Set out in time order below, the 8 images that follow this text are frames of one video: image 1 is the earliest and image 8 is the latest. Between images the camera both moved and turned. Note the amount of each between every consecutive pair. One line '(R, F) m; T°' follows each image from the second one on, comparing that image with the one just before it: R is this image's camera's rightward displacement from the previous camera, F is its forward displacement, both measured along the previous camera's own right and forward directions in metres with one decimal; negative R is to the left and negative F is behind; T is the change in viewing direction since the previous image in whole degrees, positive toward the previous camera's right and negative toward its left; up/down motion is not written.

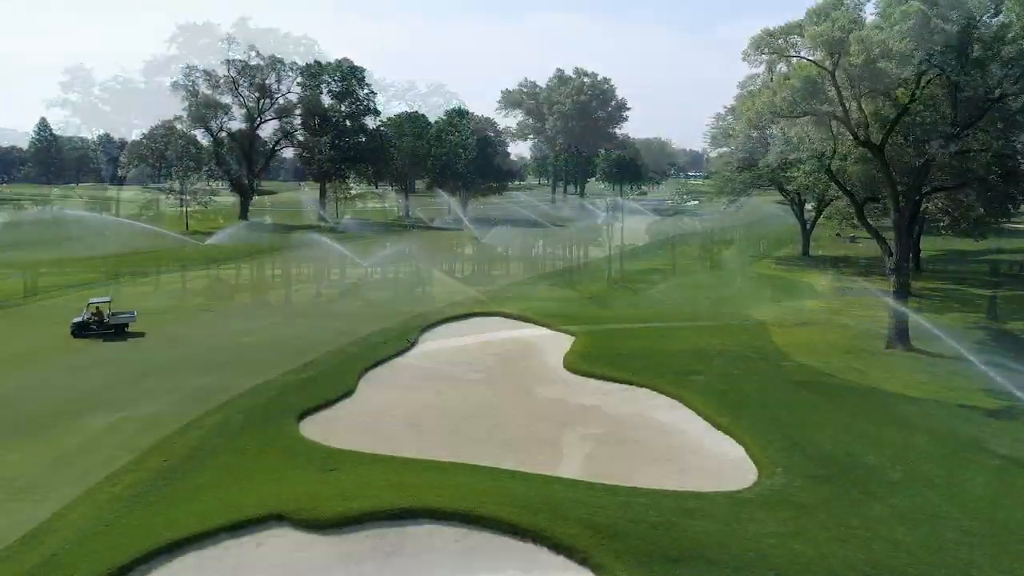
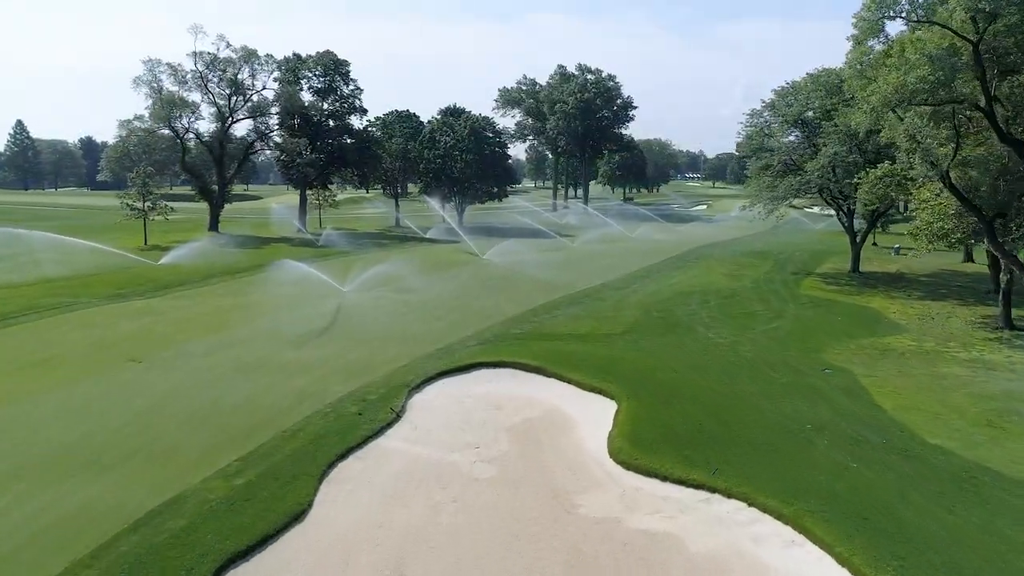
(-0.6, +5.8) m; 0°
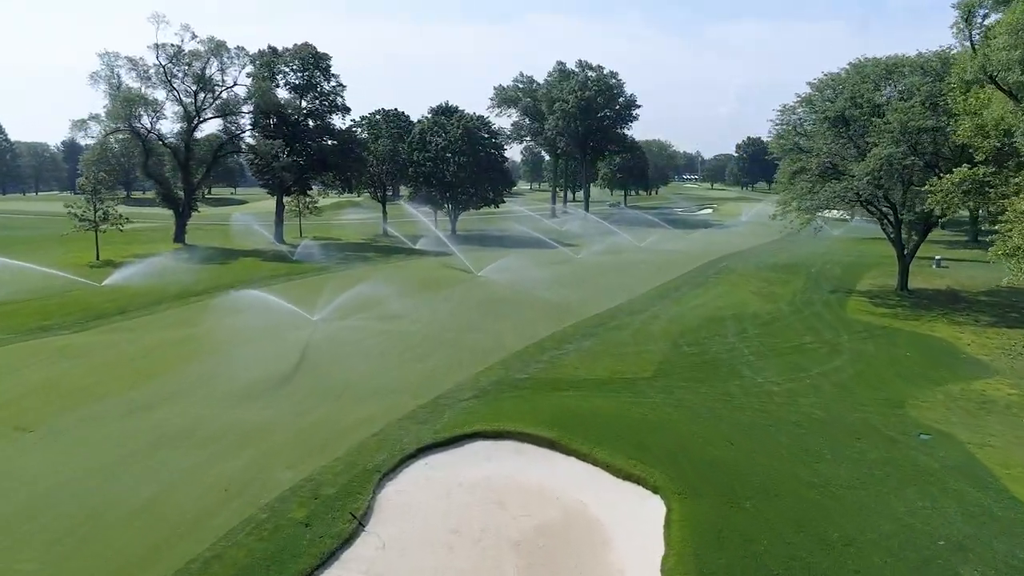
(-0.2, +4.7) m; 0°
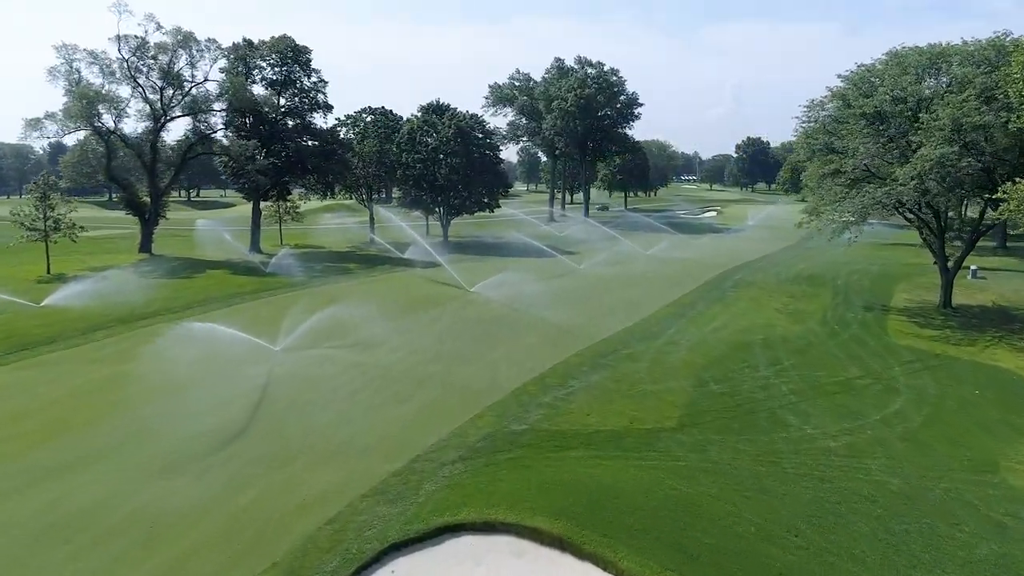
(0.0, +3.6) m; 0°
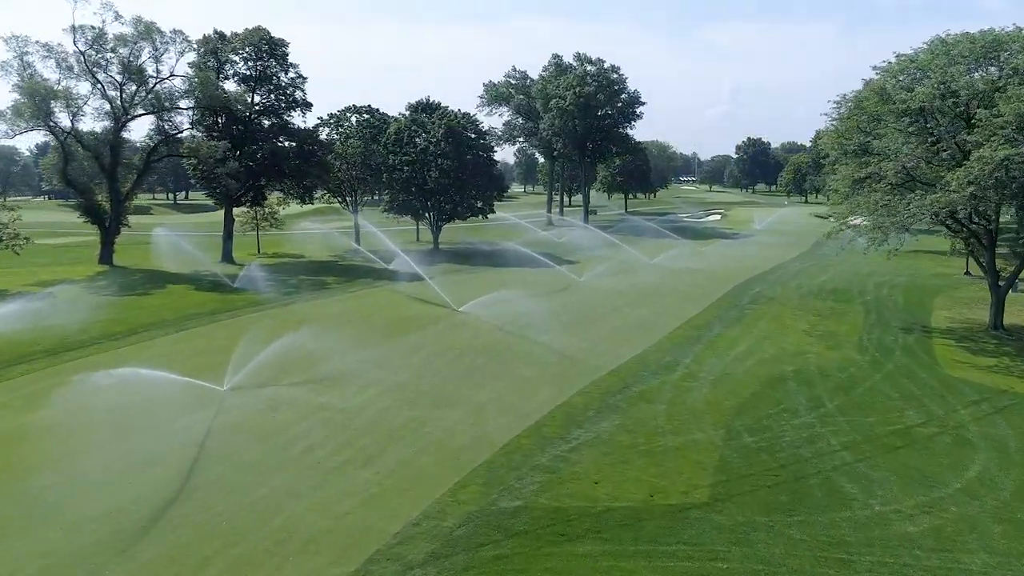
(+0.2, +3.5) m; 0°
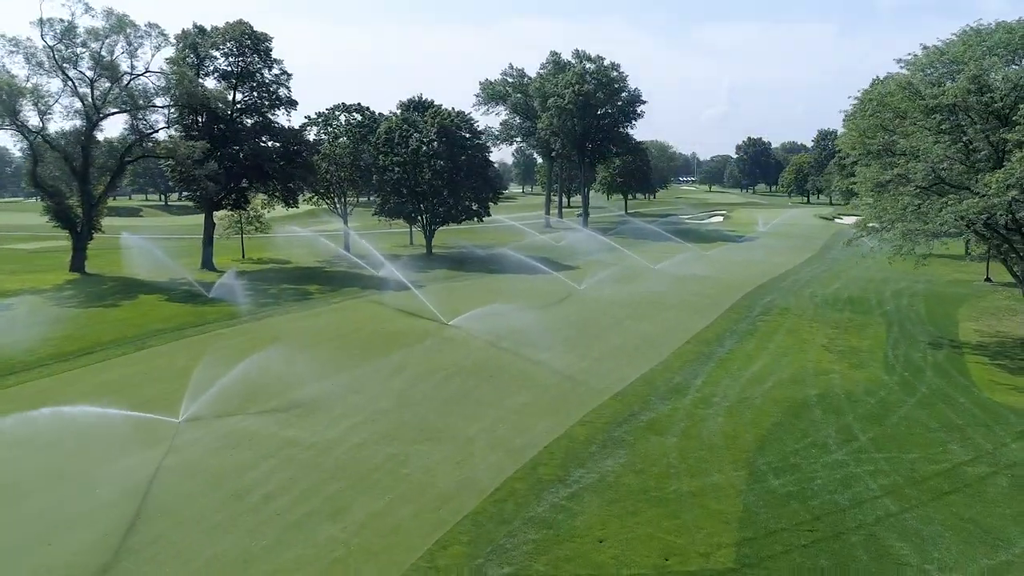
(+0.1, +2.1) m; 0°
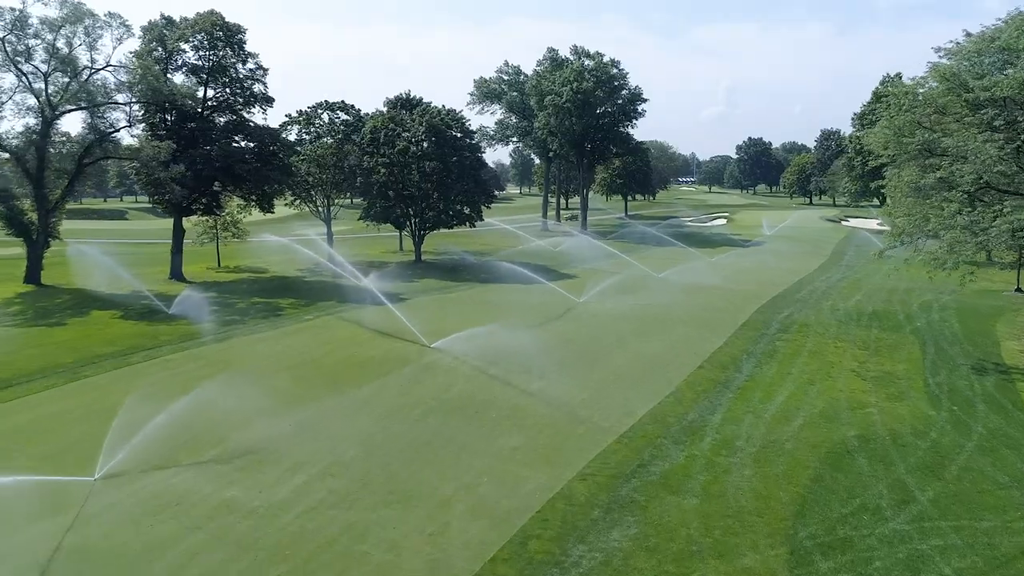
(+0.2, +2.8) m; 0°
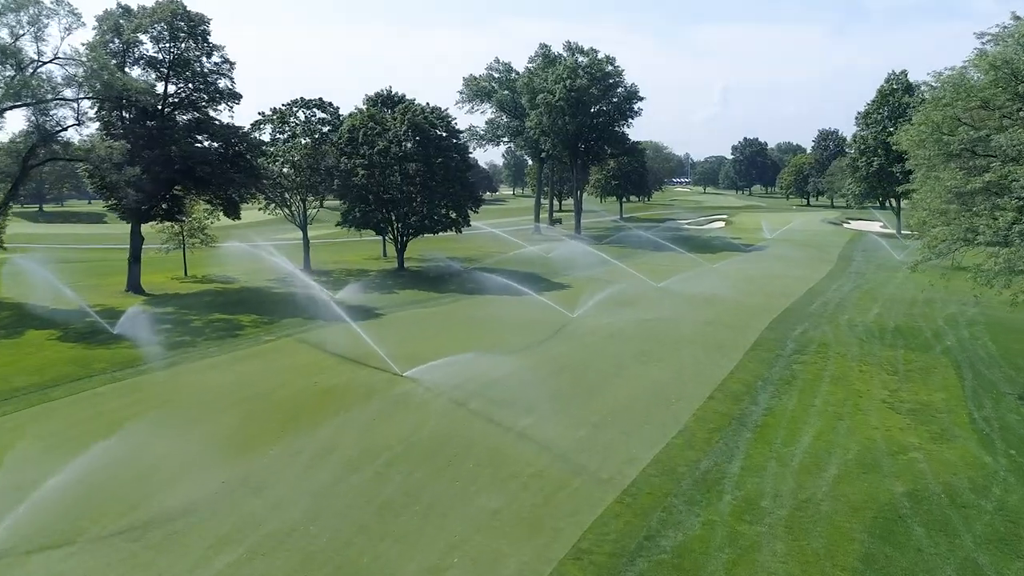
(+0.3, +2.8) m; 0°
